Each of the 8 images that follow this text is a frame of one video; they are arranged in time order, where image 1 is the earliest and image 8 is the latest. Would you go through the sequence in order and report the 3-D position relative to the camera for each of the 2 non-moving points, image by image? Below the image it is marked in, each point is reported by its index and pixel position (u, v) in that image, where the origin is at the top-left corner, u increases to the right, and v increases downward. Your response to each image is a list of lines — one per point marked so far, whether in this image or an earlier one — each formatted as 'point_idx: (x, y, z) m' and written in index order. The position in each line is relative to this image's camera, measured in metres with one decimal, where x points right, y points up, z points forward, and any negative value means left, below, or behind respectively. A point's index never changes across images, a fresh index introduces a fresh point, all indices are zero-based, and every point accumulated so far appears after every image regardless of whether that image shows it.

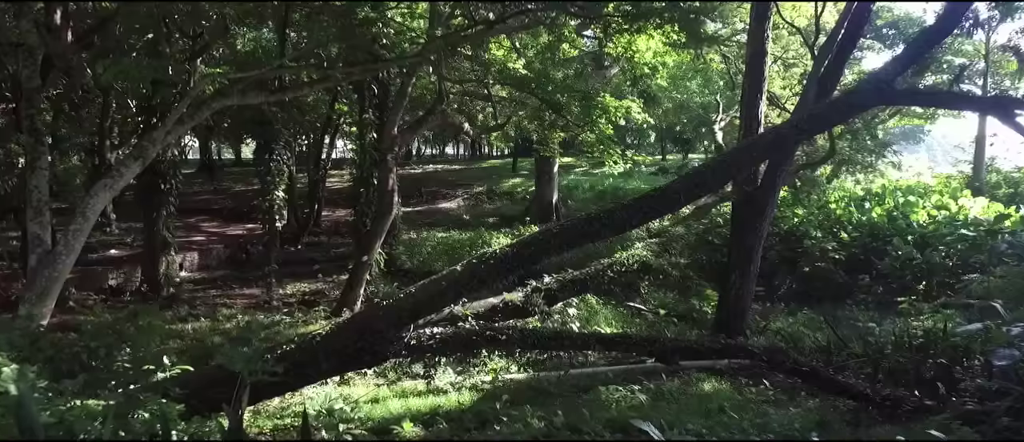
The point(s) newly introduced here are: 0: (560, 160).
0: (+1.3, +1.6, +18.2) m
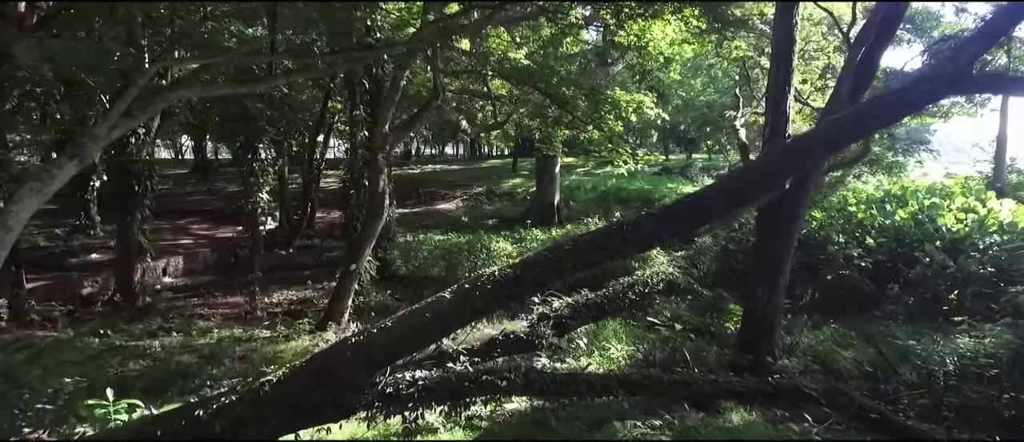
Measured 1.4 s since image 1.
0: (+1.3, +1.6, +17.5) m
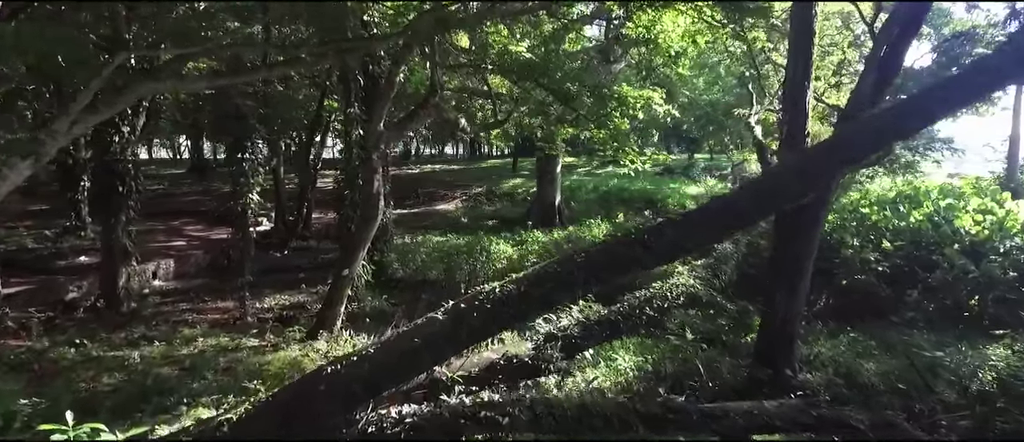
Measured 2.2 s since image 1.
0: (+1.3, +1.5, +17.0) m
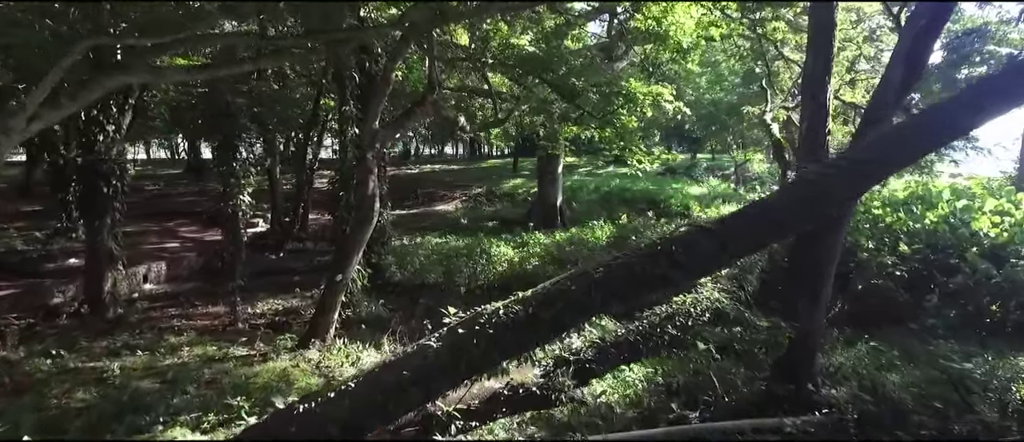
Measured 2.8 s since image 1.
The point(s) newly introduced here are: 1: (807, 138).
0: (+1.3, +1.5, +16.7) m
1: (+2.9, +0.8, +6.5) m
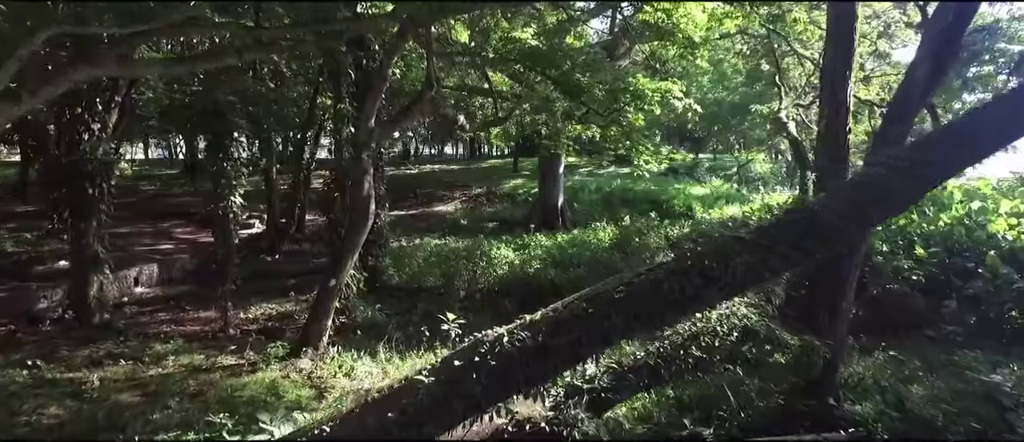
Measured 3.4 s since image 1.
0: (+1.3, +1.5, +16.3) m
1: (+2.9, +0.8, +6.1) m
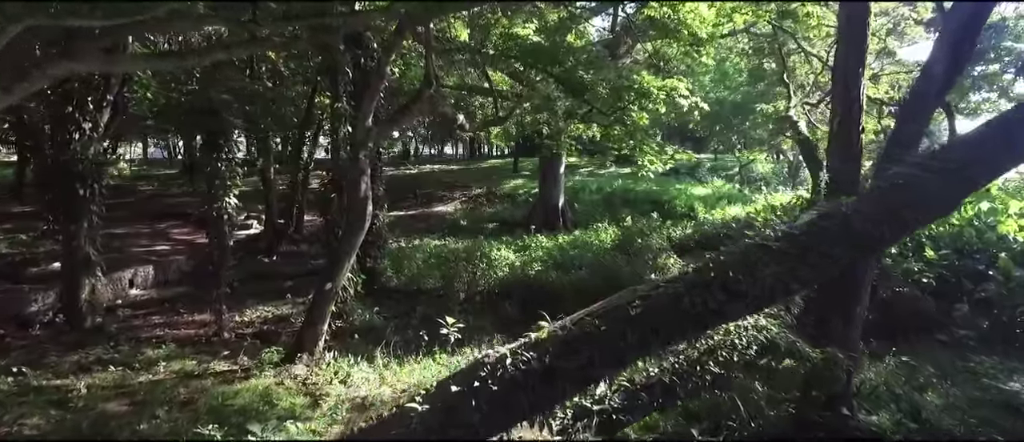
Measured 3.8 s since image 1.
0: (+1.3, +1.5, +16.1) m
1: (+2.9, +0.7, +5.9) m
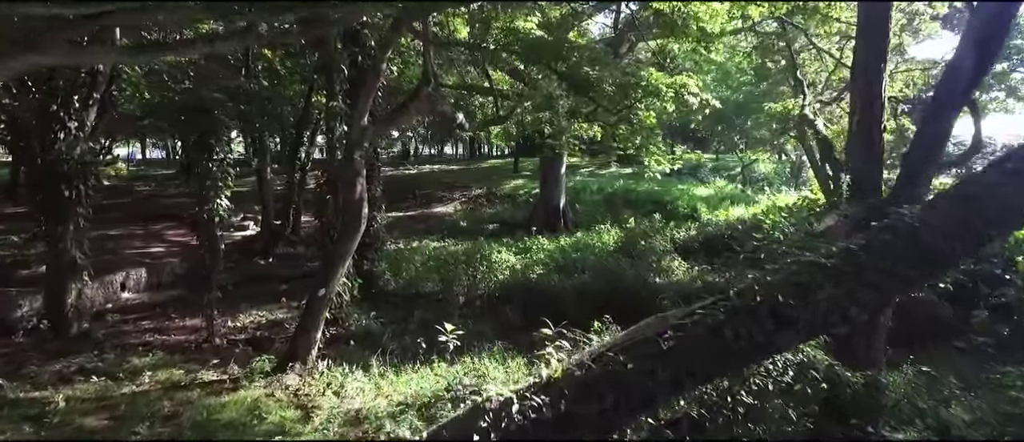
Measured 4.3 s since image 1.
0: (+1.3, +1.4, +15.8) m
1: (+2.9, +0.7, +5.6) m
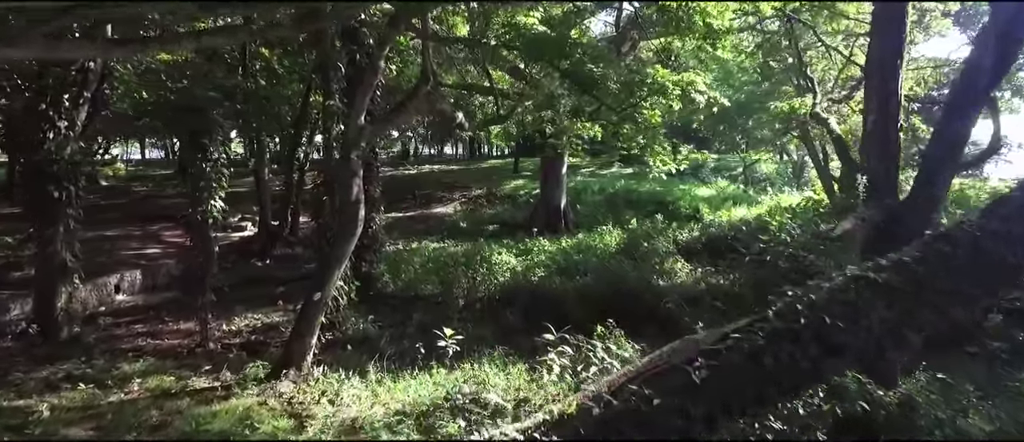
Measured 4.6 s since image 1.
0: (+1.3, +1.4, +15.6) m
1: (+2.9, +0.7, +5.4) m
